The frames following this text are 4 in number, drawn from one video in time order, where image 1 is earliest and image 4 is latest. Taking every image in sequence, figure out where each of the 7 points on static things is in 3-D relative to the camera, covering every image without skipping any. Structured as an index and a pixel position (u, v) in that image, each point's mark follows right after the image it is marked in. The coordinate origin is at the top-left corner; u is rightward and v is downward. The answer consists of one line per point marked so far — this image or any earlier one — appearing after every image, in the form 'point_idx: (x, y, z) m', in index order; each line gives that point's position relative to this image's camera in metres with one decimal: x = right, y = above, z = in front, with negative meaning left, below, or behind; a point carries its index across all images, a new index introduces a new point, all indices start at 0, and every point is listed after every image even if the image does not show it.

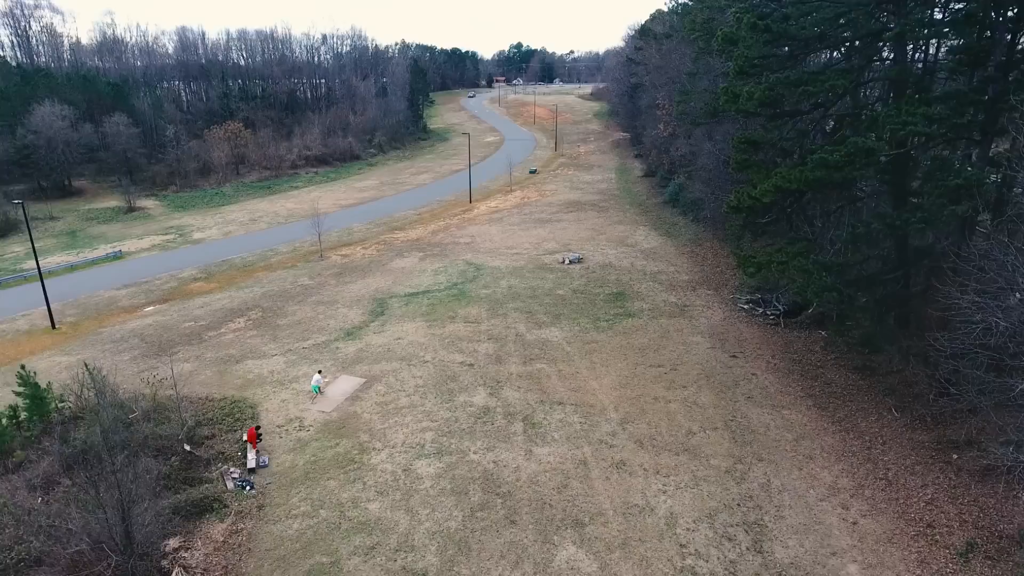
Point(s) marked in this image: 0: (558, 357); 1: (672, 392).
0: (+1.3, -1.9, +18.5) m
1: (+3.8, -2.5, +16.0) m
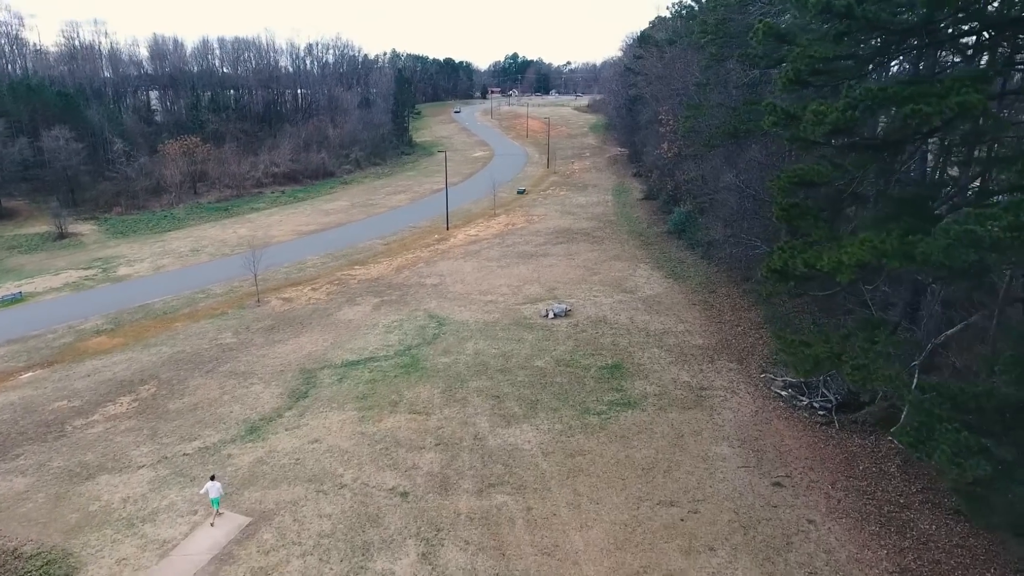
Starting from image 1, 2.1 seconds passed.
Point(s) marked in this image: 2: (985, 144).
0: (+0.3, -3.7, +13.1) m
1: (+2.9, -4.3, +10.6) m
2: (+6.6, +2.0, +9.5) m
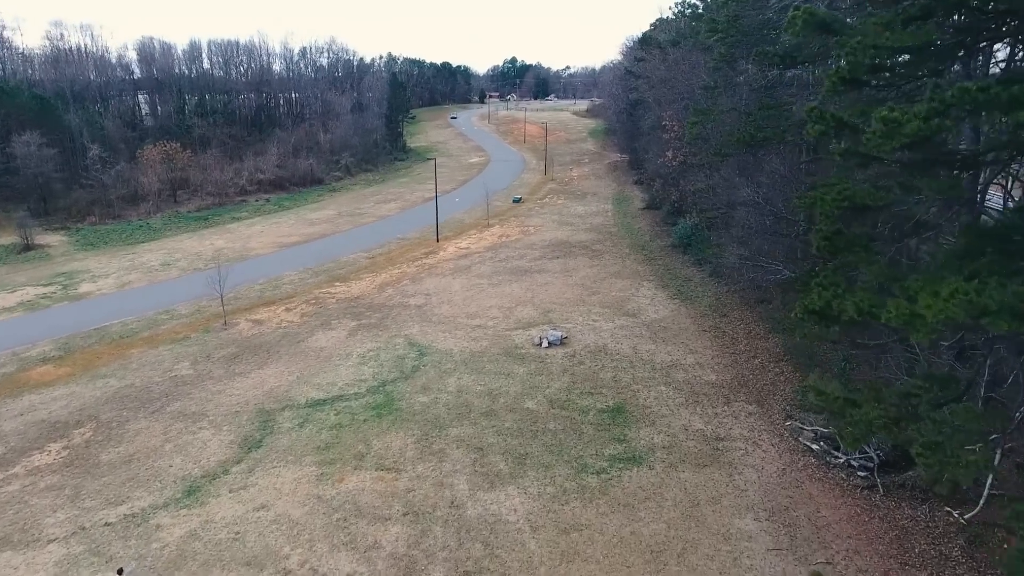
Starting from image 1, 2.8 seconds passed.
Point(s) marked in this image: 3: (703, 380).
0: (0.0, -4.4, +10.7) m
1: (+2.5, -5.0, +8.3) m
2: (+6.3, +1.3, +7.1) m
3: (+4.9, -2.3, +17.4) m
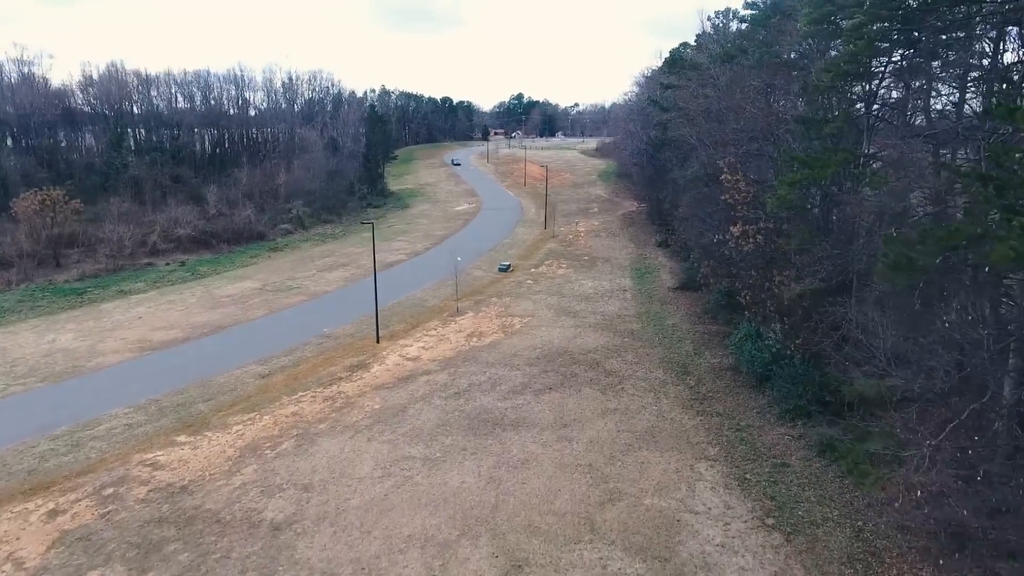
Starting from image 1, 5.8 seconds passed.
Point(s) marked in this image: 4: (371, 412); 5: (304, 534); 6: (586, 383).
0: (-1.3, -7.7, -1.4) m
1: (+1.2, -8.1, -3.9) m
2: (+5.0, -1.8, -4.7) m
3: (+3.7, -6.0, +5.4) m
4: (-3.8, -3.4, +18.5) m
5: (-3.9, -4.6, +12.9) m
6: (+2.1, -2.8, +19.9) m
